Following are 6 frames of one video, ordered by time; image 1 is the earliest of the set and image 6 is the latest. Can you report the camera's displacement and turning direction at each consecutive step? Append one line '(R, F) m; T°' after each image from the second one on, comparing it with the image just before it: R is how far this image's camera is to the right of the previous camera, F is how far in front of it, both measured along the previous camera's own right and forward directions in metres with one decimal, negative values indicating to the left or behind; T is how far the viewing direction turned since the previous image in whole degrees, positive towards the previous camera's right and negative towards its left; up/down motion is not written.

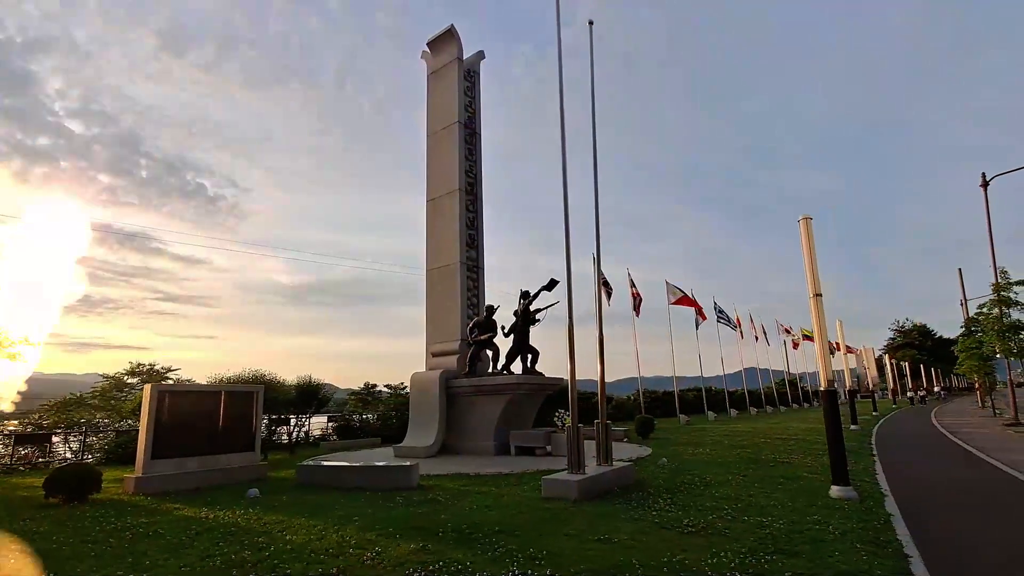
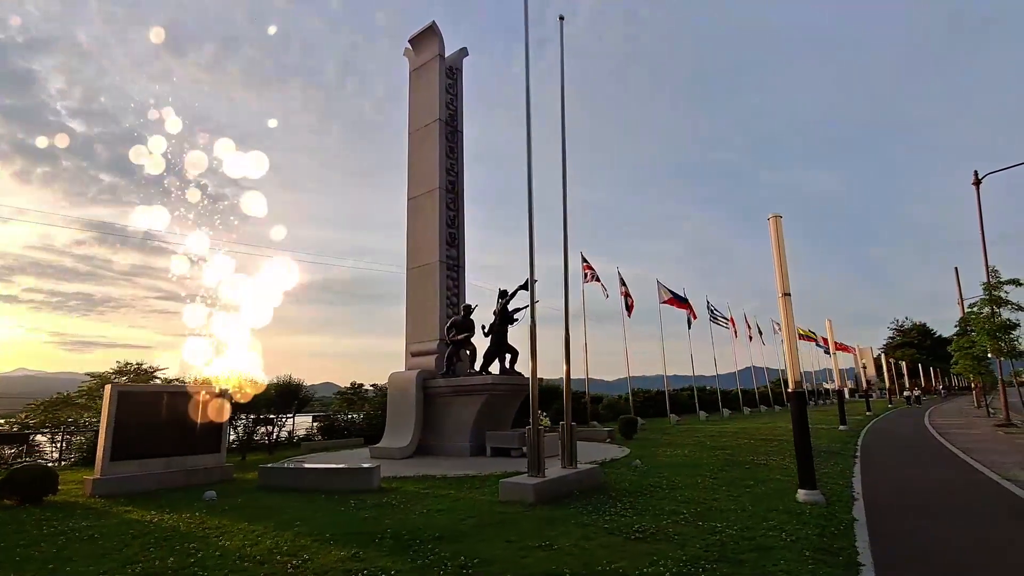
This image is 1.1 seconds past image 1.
(+0.7, +0.2) m; 0°
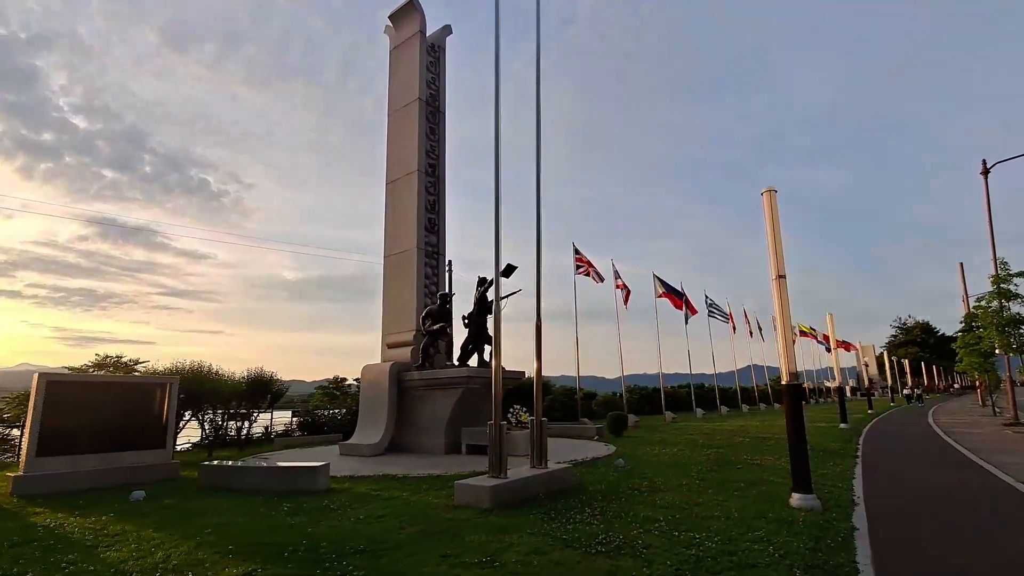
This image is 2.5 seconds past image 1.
(+0.6, +1.0) m; 0°
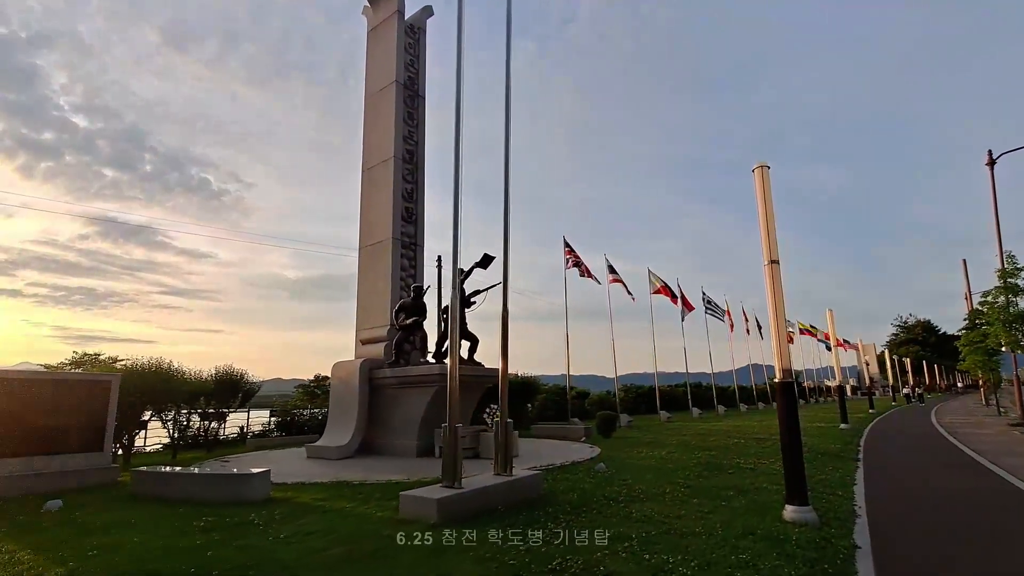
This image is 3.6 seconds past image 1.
(+0.5, +1.0) m; 0°
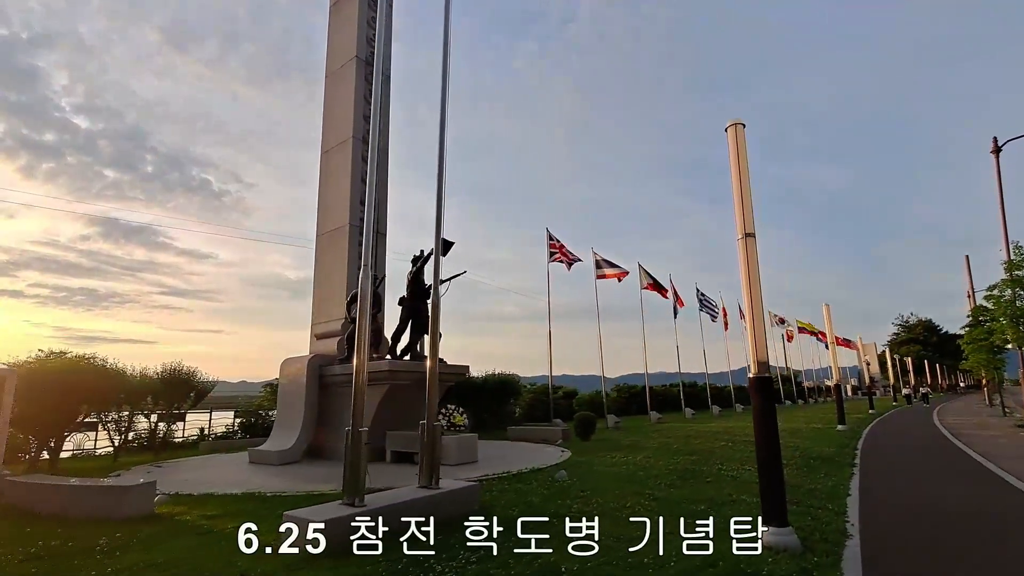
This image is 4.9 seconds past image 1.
(+0.9, +1.3) m; 0°
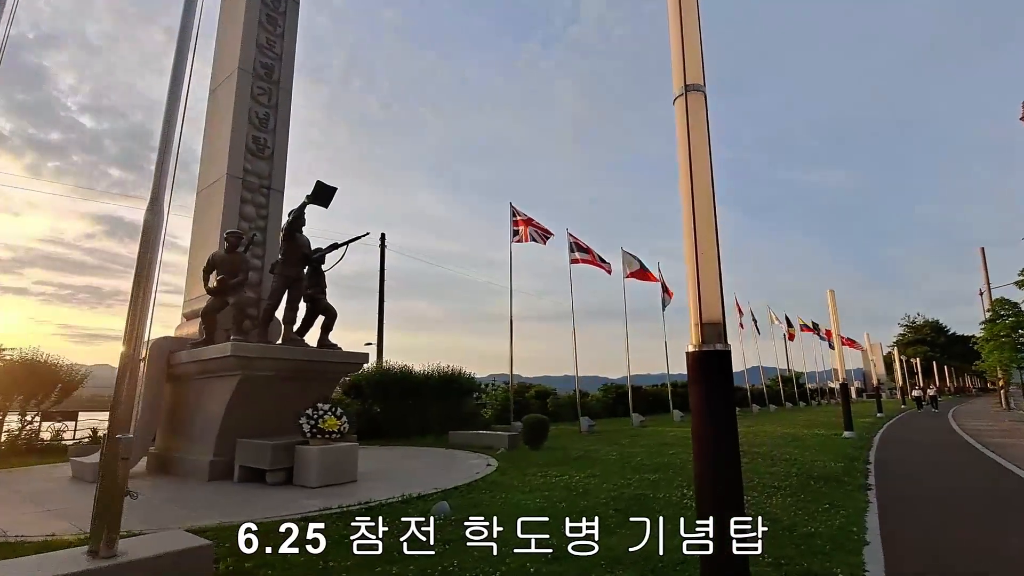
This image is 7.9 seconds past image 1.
(+1.7, +3.2) m; 0°
